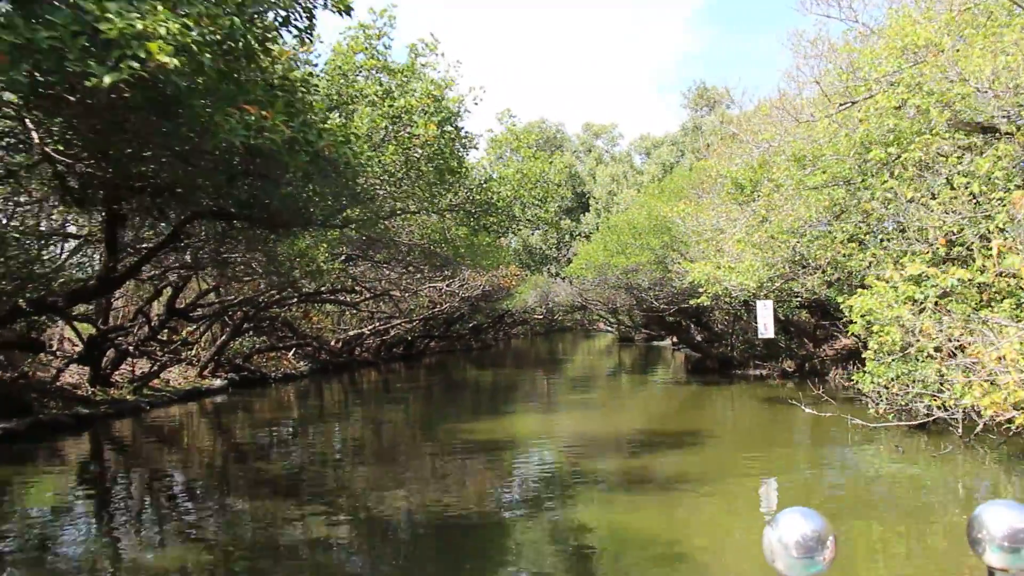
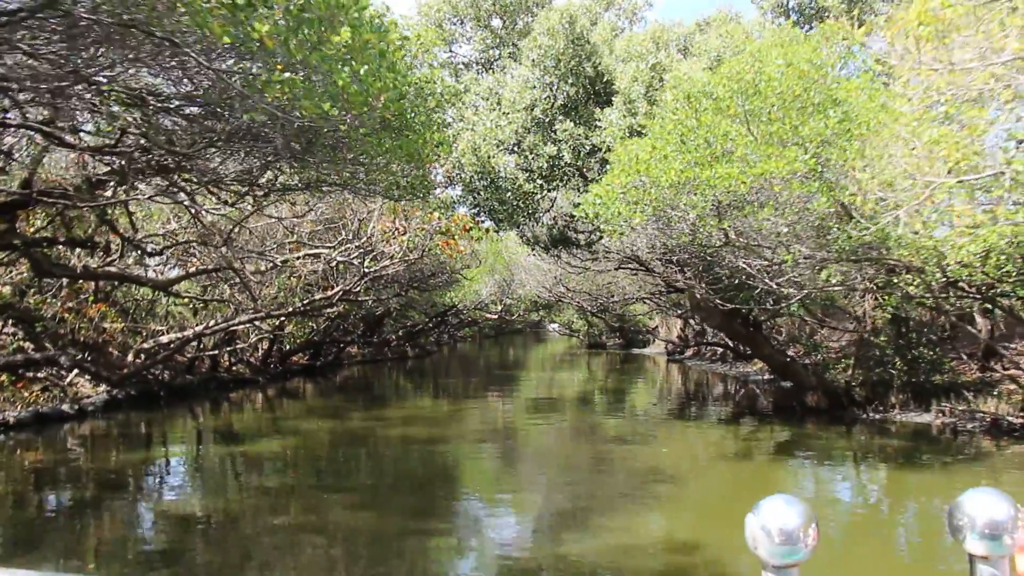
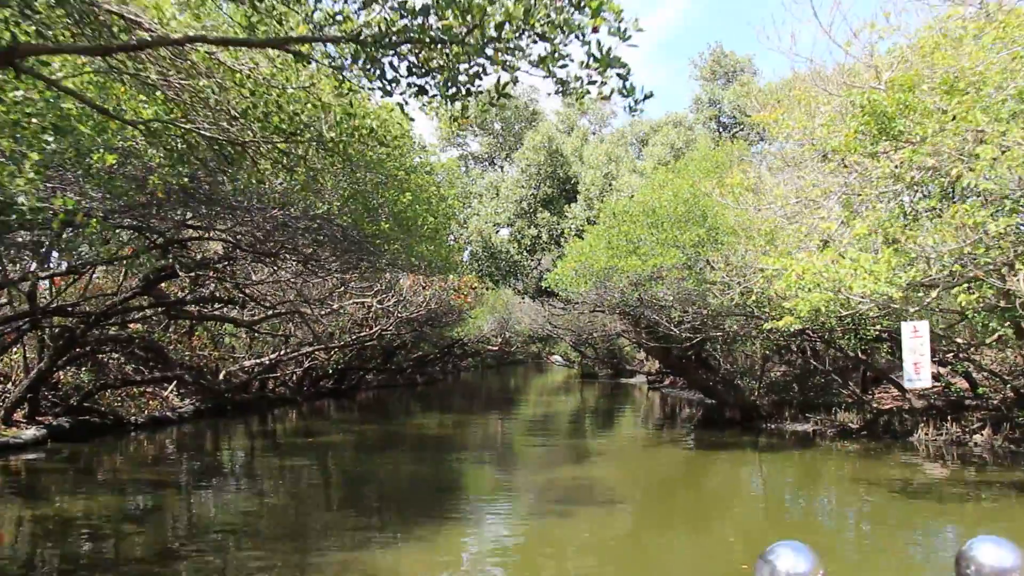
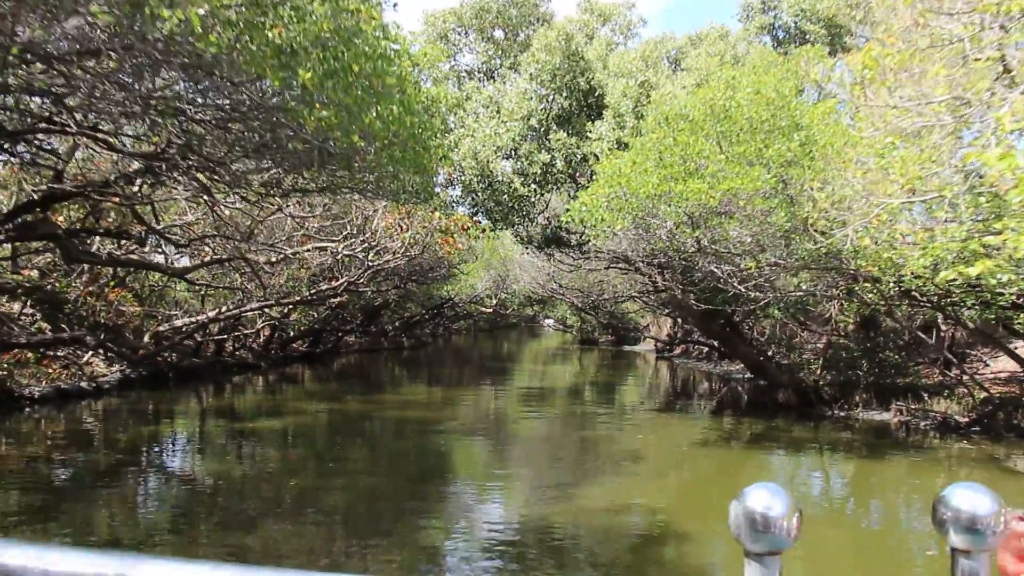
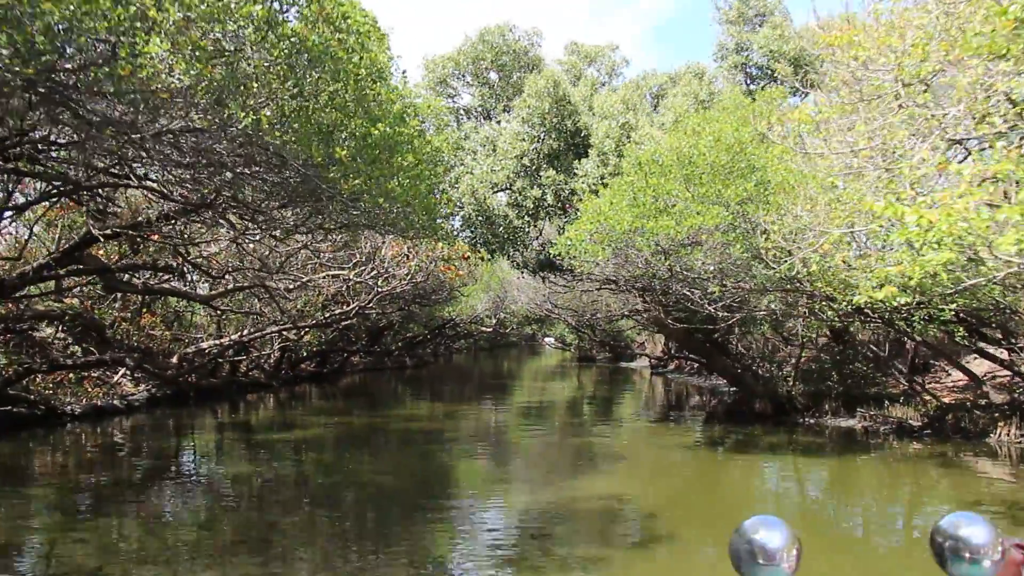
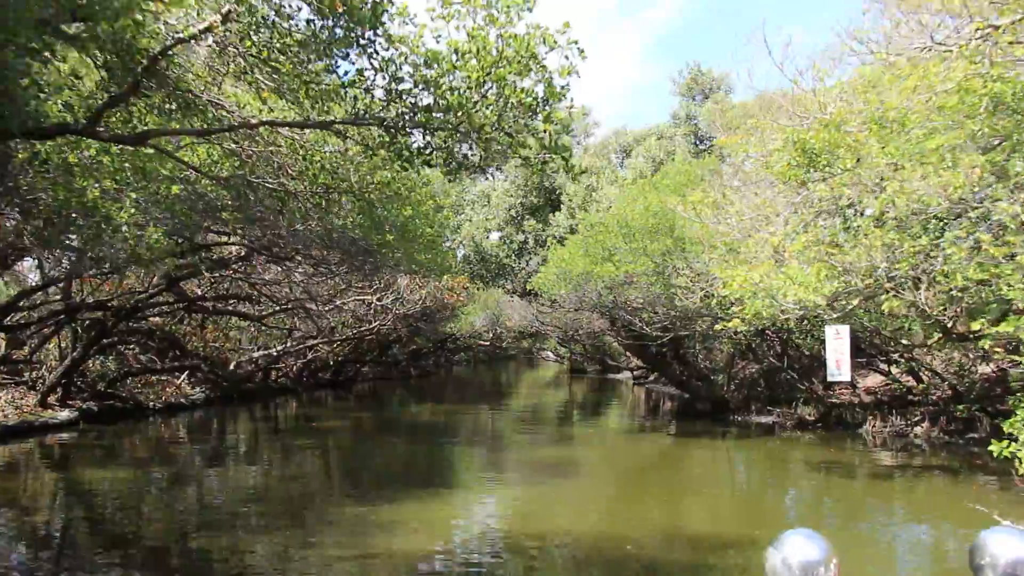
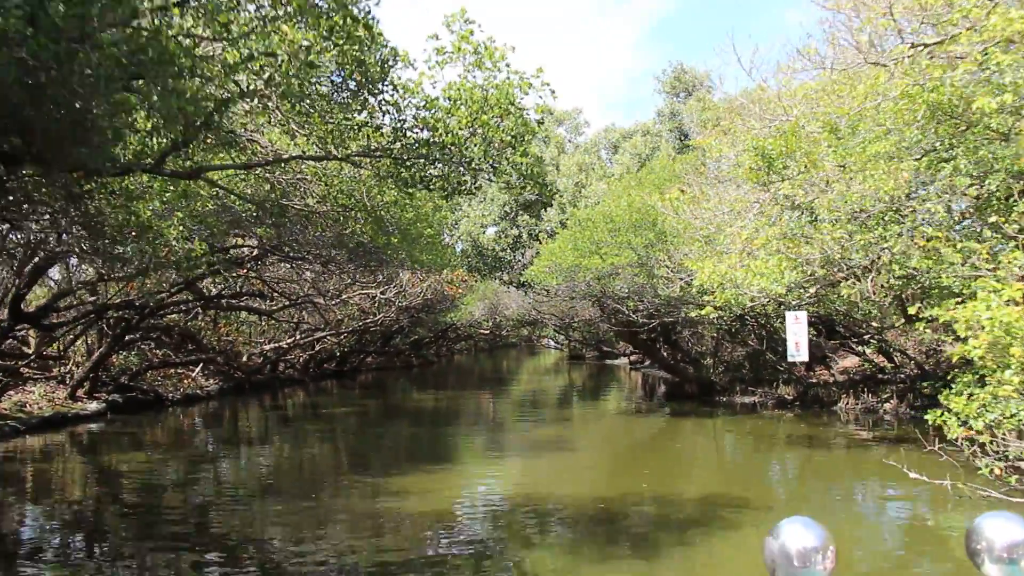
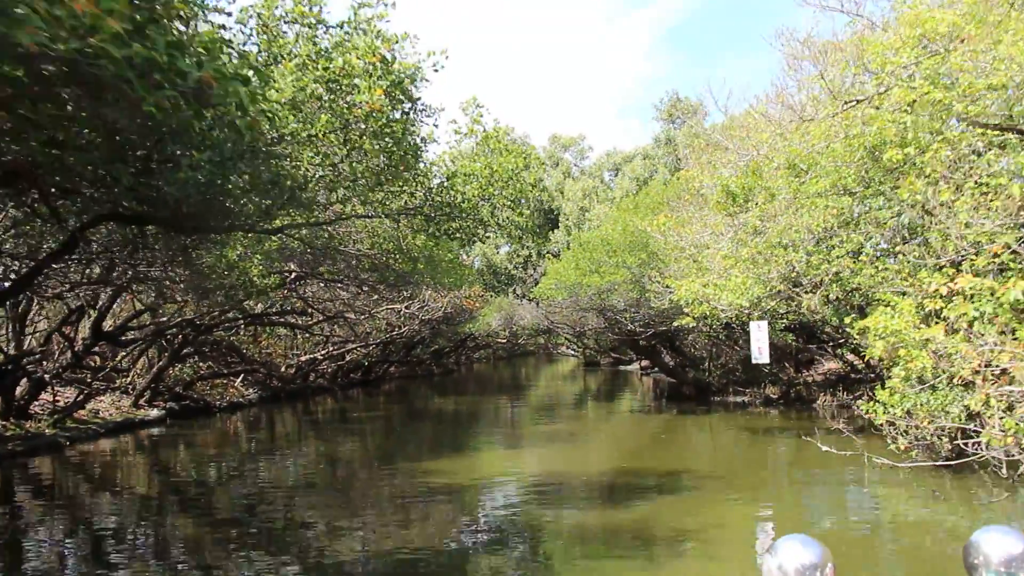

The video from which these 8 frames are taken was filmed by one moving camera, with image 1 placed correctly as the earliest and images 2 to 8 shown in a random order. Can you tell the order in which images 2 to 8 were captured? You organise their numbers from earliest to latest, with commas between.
8, 7, 6, 3, 5, 4, 2
